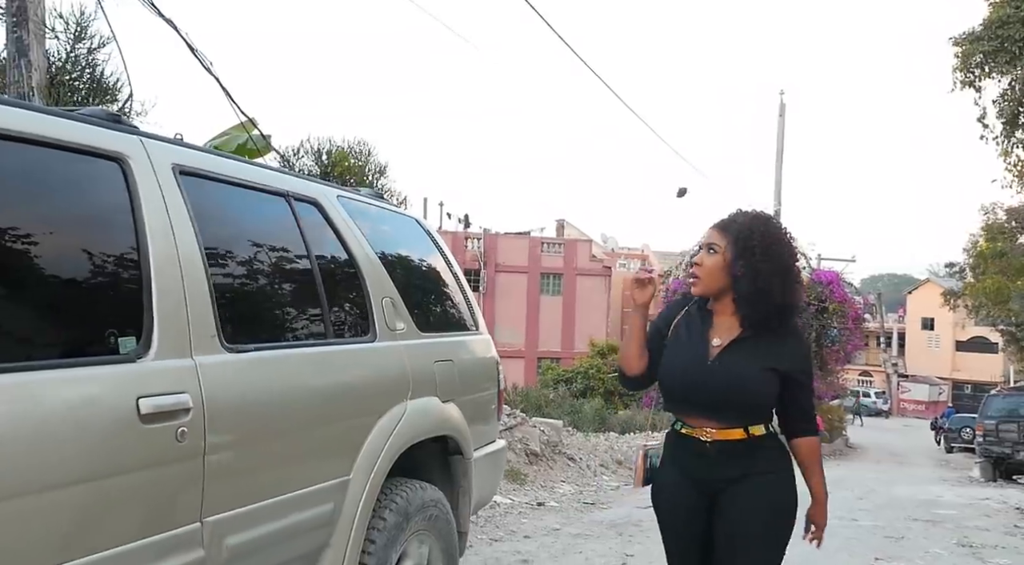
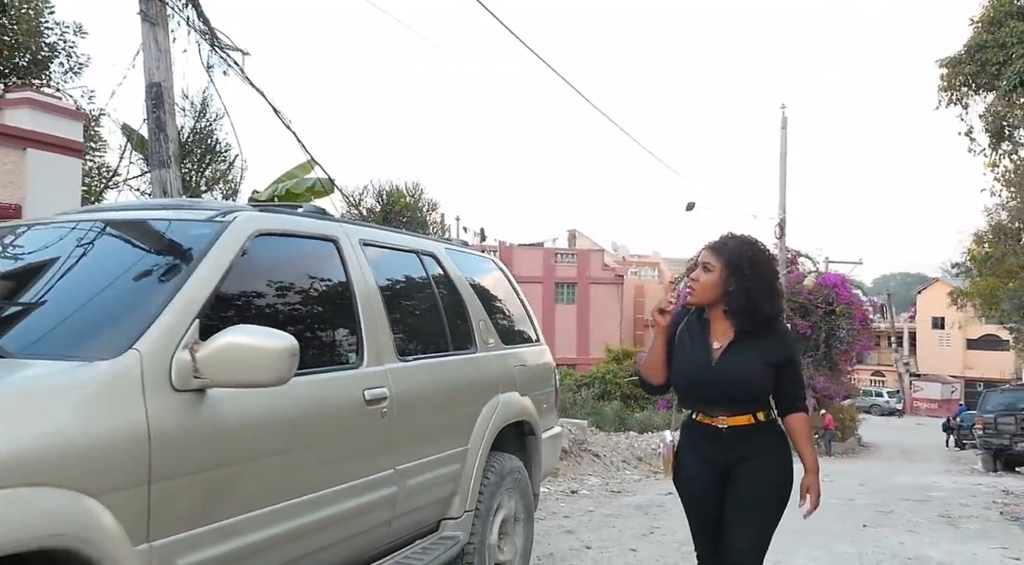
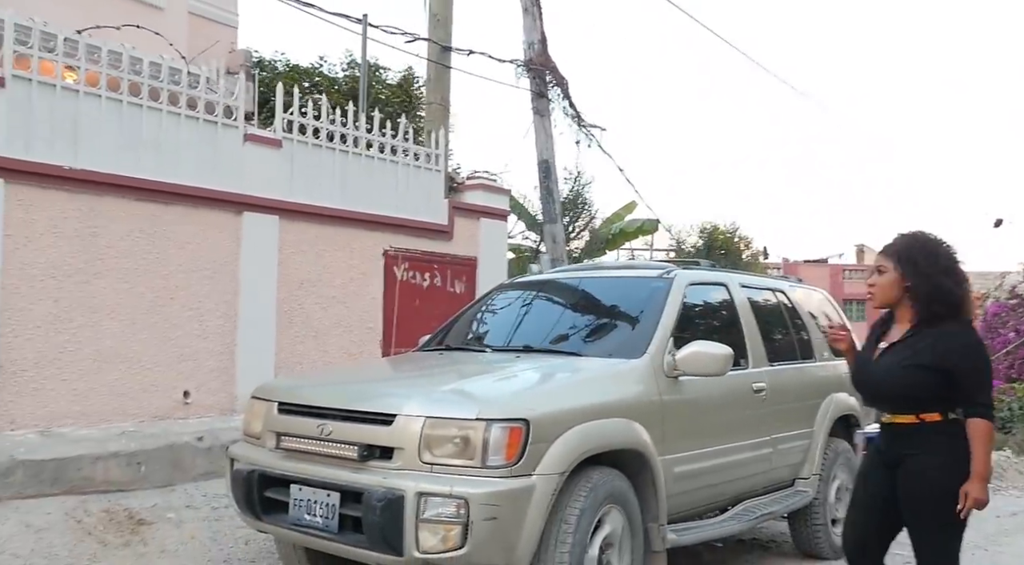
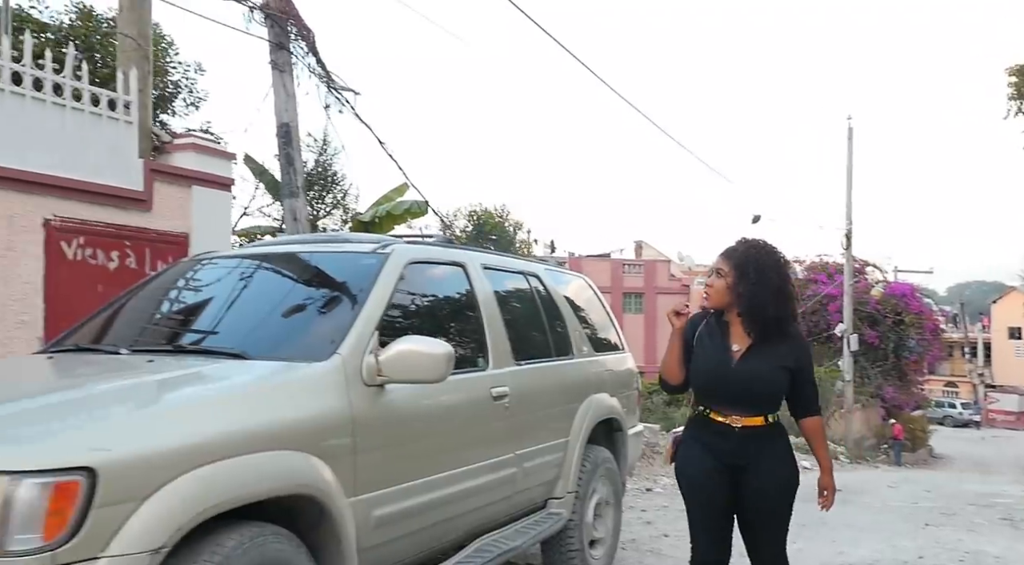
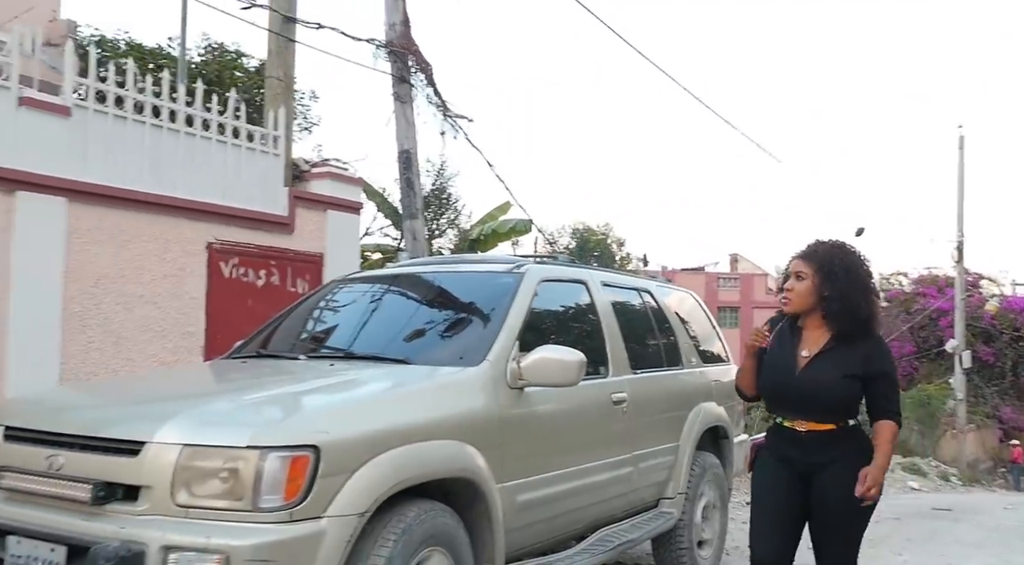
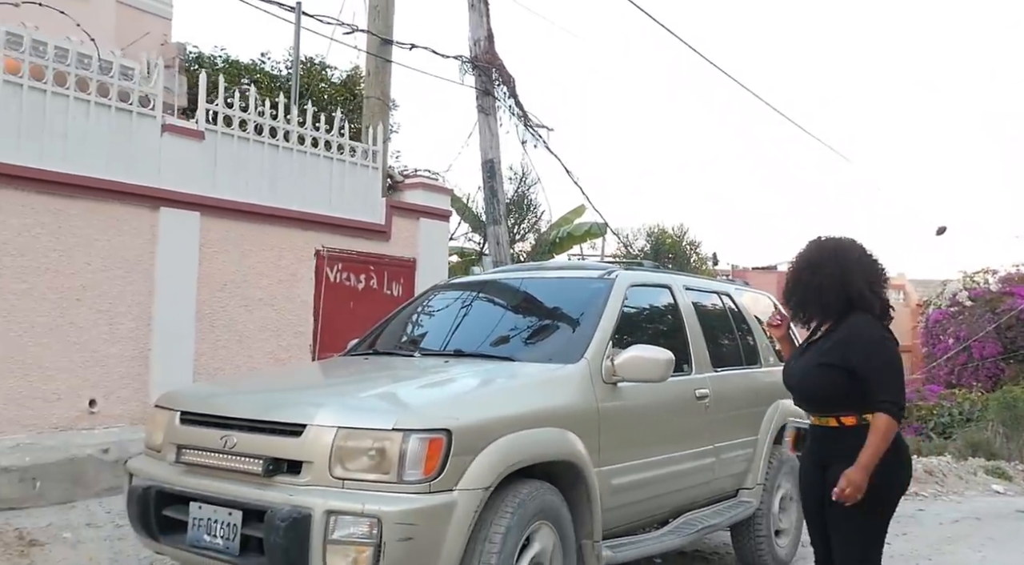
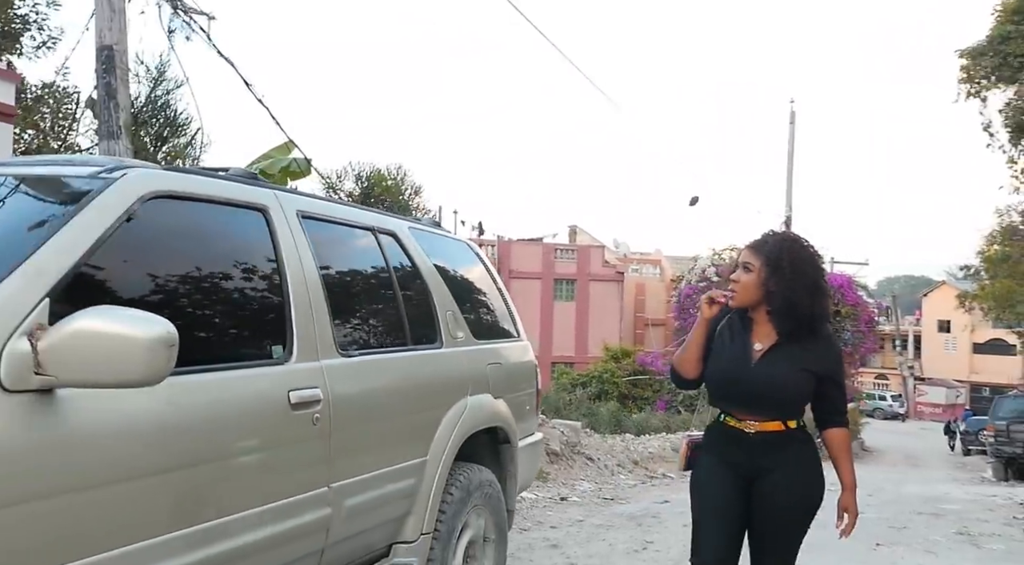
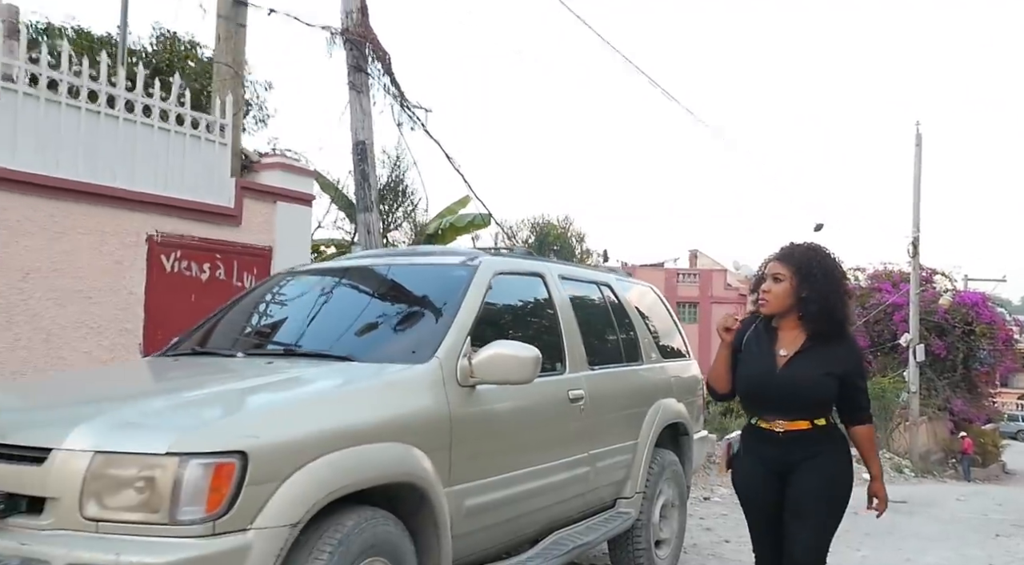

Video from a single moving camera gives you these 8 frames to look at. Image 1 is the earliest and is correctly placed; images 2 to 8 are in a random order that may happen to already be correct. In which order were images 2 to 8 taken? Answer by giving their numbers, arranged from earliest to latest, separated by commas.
7, 2, 4, 8, 5, 6, 3
